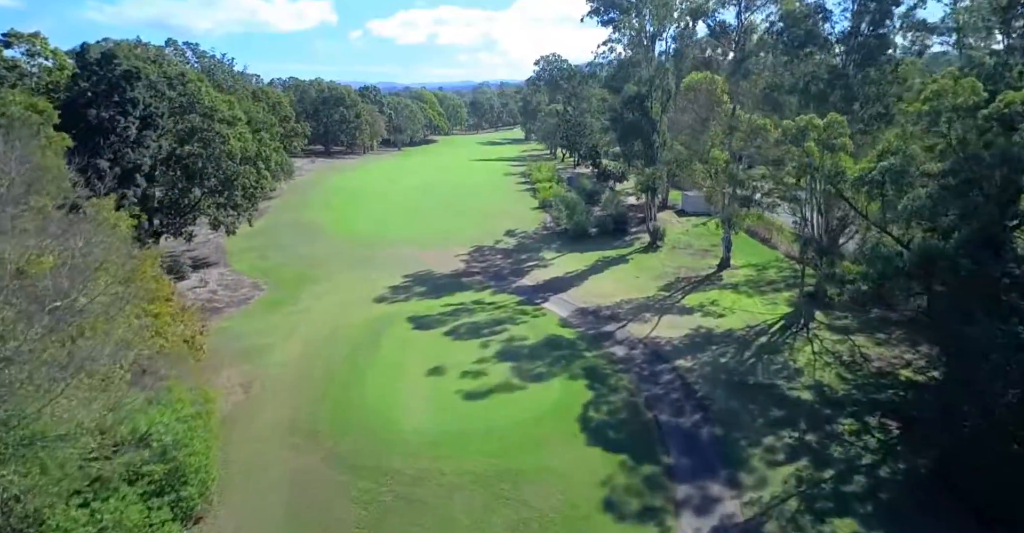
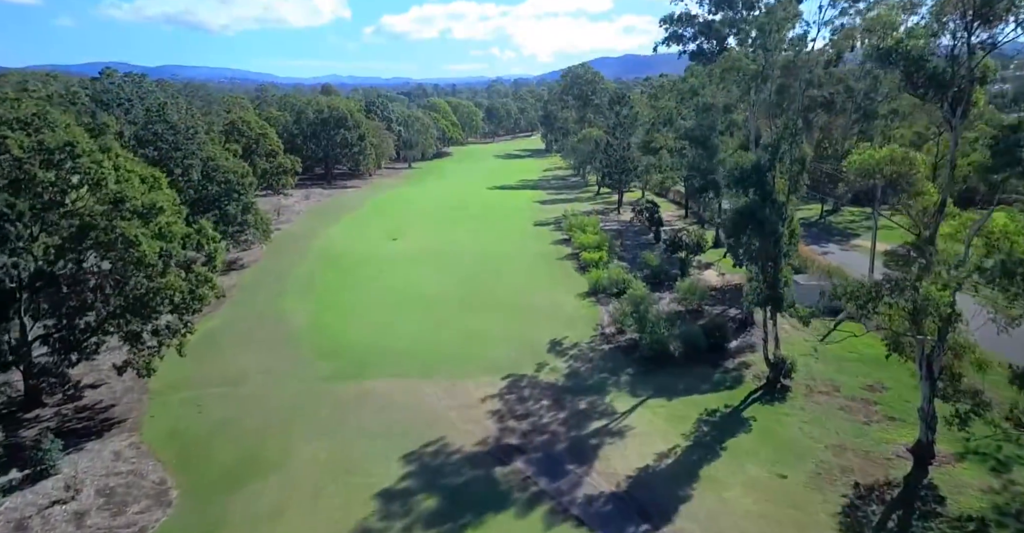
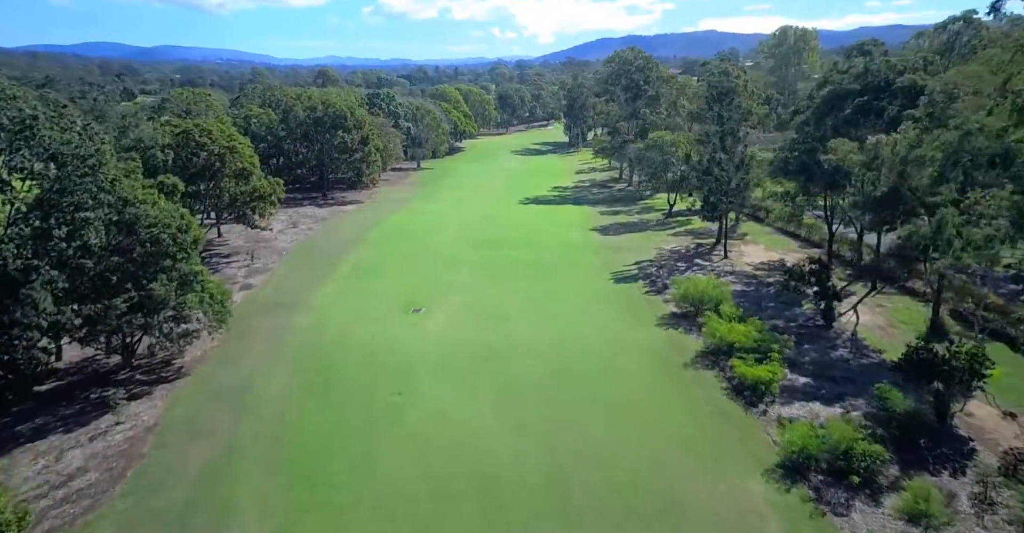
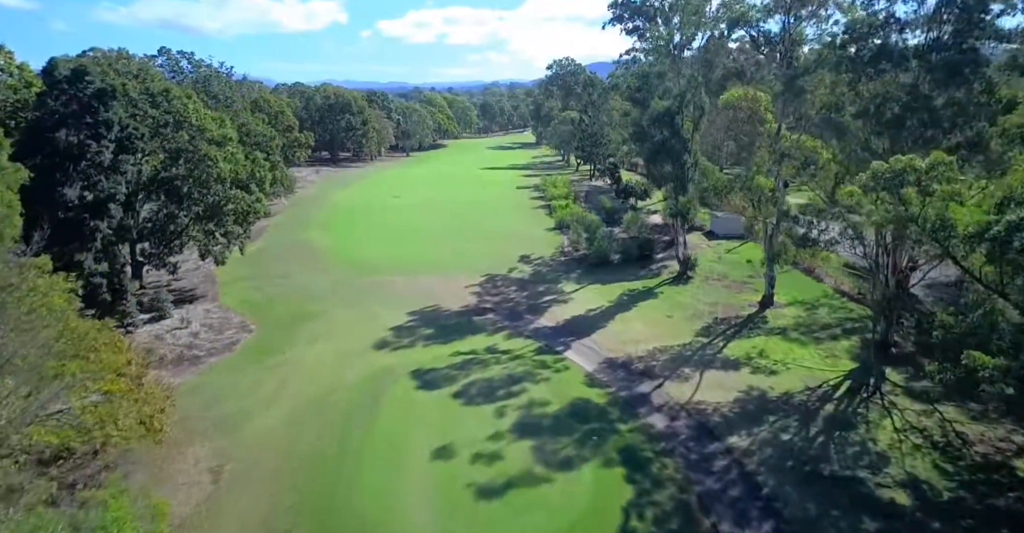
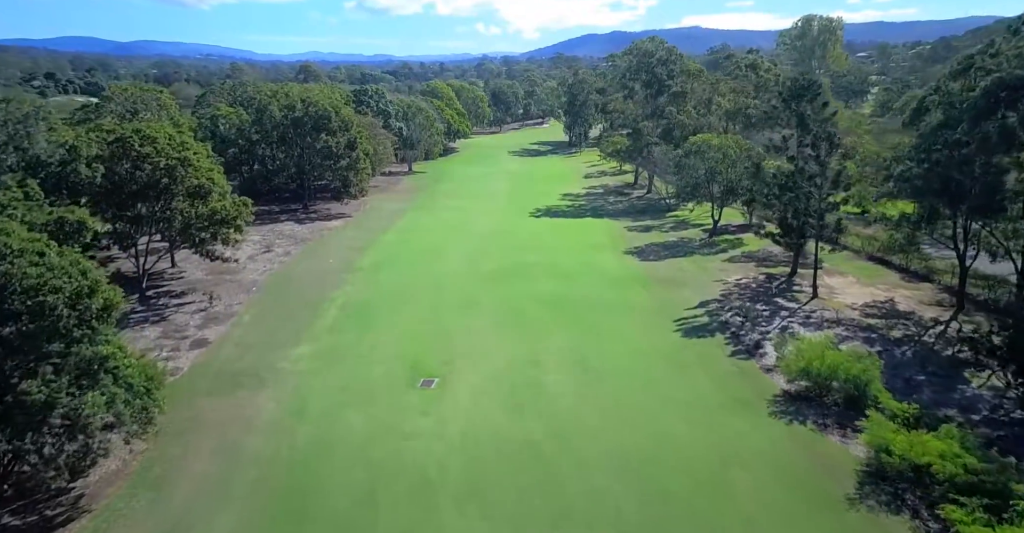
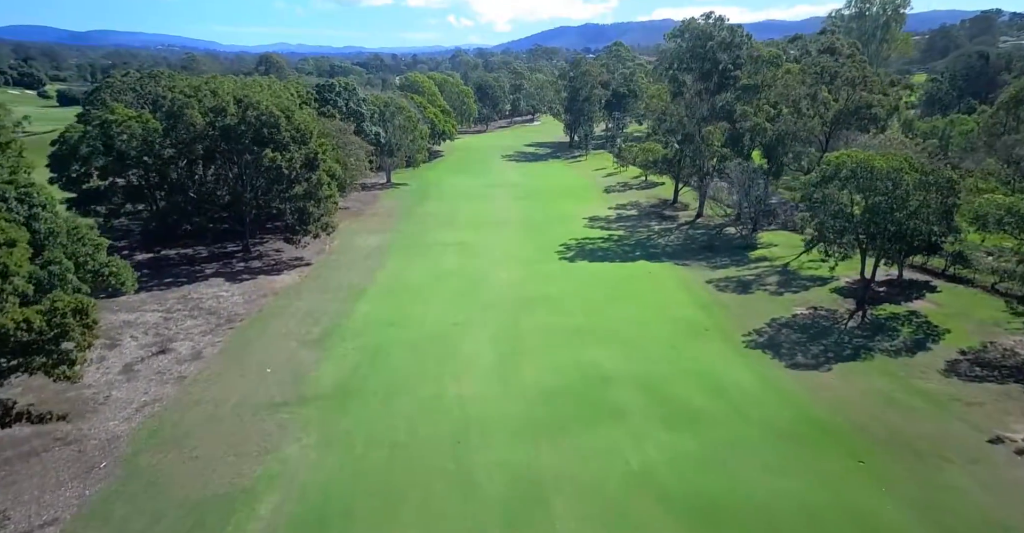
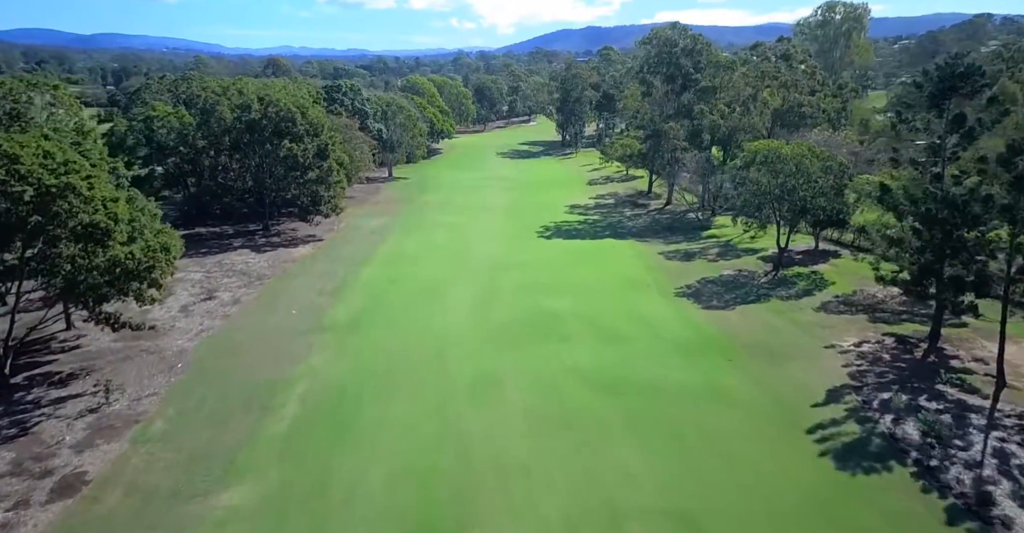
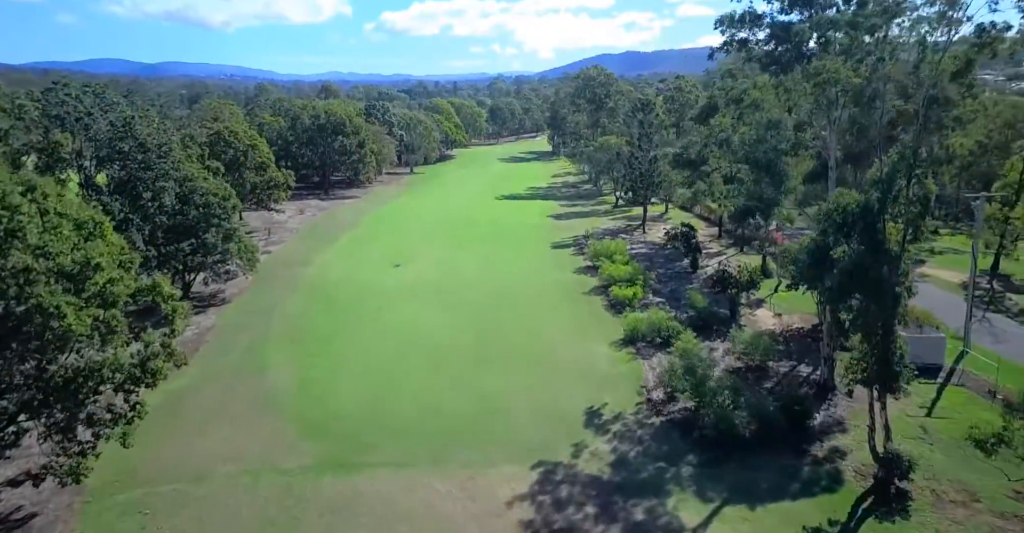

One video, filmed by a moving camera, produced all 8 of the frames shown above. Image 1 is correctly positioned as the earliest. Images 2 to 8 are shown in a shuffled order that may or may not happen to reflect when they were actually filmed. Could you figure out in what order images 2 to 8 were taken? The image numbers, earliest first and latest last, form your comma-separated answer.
4, 2, 8, 3, 5, 7, 6
